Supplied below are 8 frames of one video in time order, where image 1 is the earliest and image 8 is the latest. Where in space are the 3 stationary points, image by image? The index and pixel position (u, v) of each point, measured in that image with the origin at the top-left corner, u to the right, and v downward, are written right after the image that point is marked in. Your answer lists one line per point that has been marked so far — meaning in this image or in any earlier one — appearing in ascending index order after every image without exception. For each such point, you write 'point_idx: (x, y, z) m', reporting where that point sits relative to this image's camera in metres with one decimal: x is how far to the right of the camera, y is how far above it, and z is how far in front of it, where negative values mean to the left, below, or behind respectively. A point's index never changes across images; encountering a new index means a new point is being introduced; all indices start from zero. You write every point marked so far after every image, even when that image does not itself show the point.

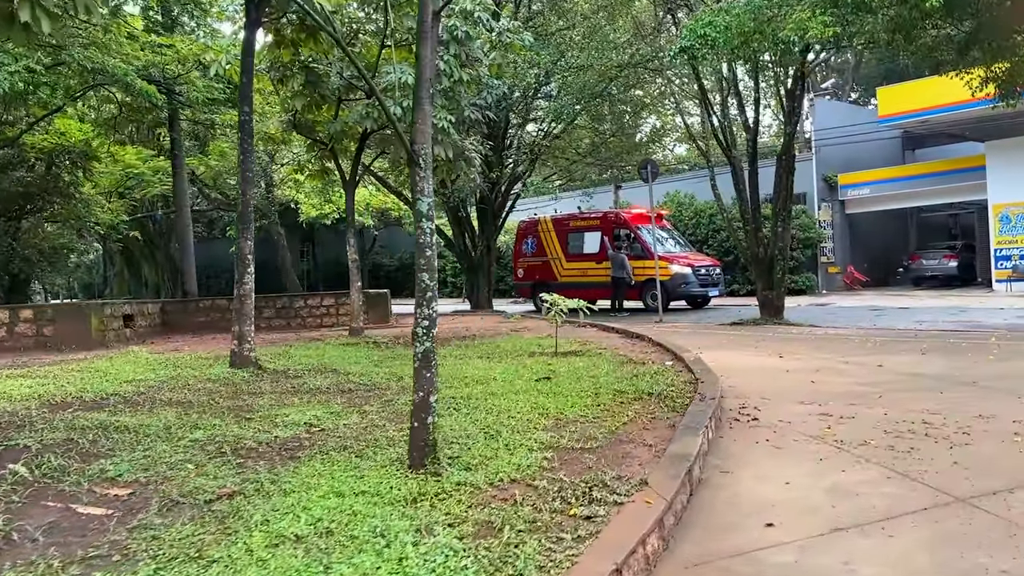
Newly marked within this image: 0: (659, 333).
0: (+2.2, -0.7, +12.6) m
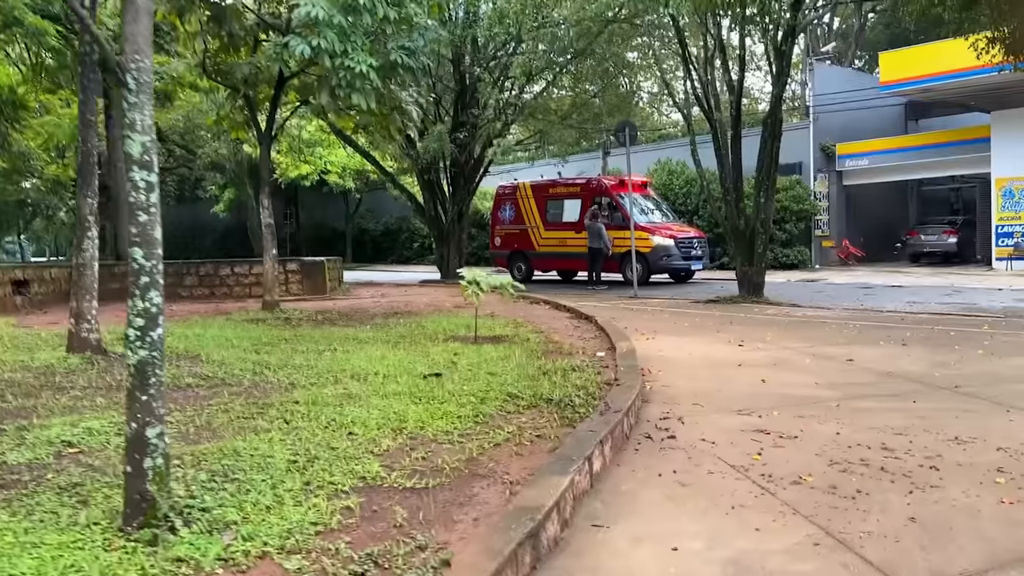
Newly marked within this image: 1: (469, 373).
0: (+1.4, -0.3, +11.4) m
1: (-0.3, -0.6, +5.5) m
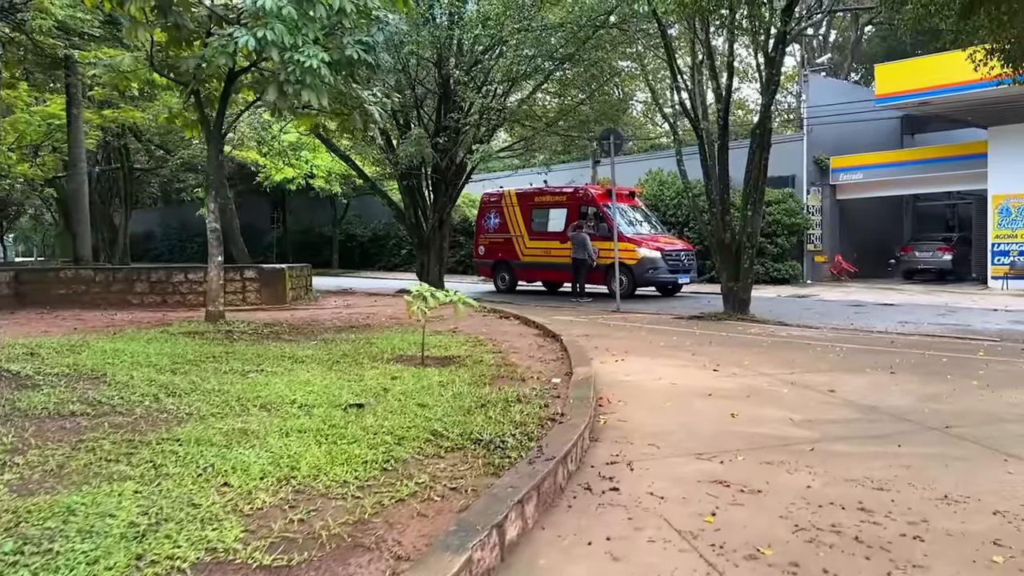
0: (+1.0, -0.5, +10.8) m
1: (-0.7, -0.7, +4.8) m
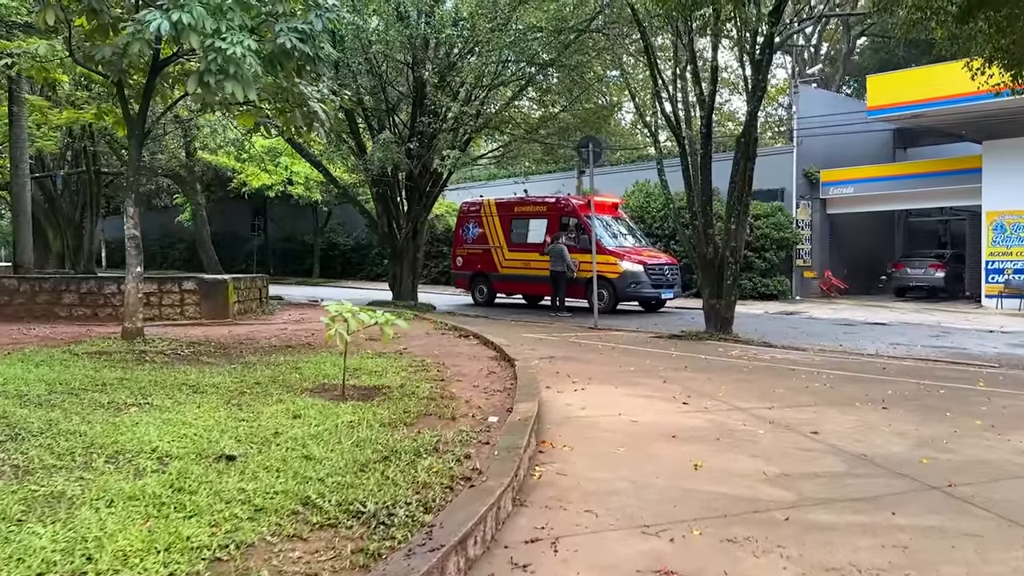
0: (+0.6, -0.8, +9.9) m
1: (-1.1, -0.8, +3.9) m
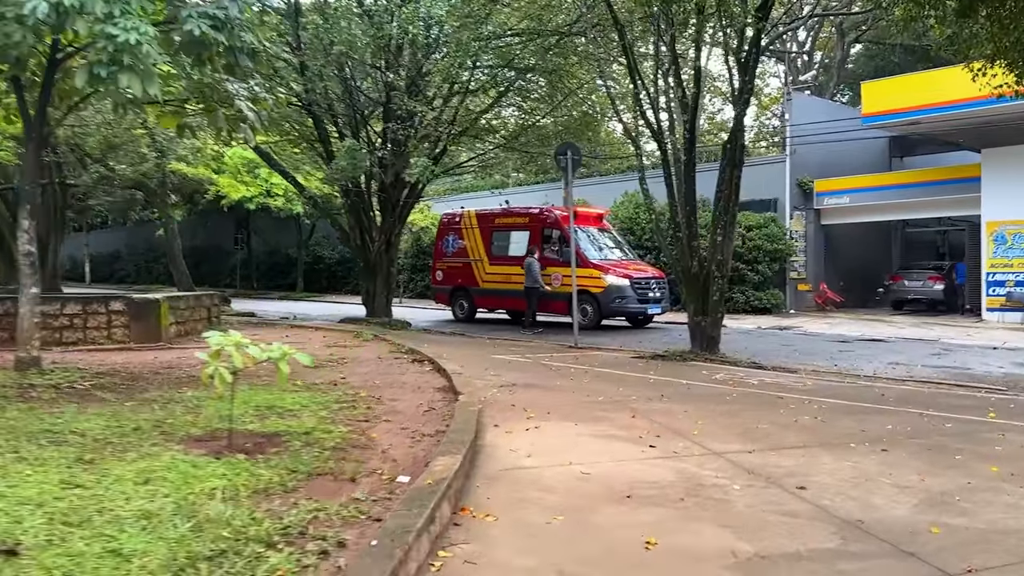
0: (+0.1, -1.0, +9.0) m
1: (-1.5, -0.9, +3.0) m
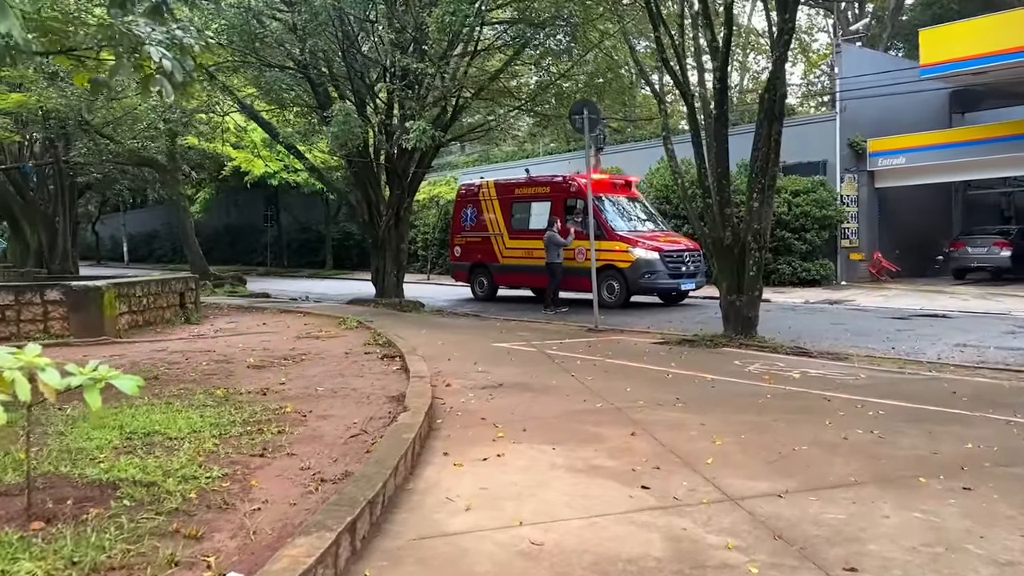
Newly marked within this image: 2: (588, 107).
0: (0.0, -0.8, +7.5) m
1: (-1.9, -0.9, +1.6) m
2: (+1.3, +3.0, +13.8) m
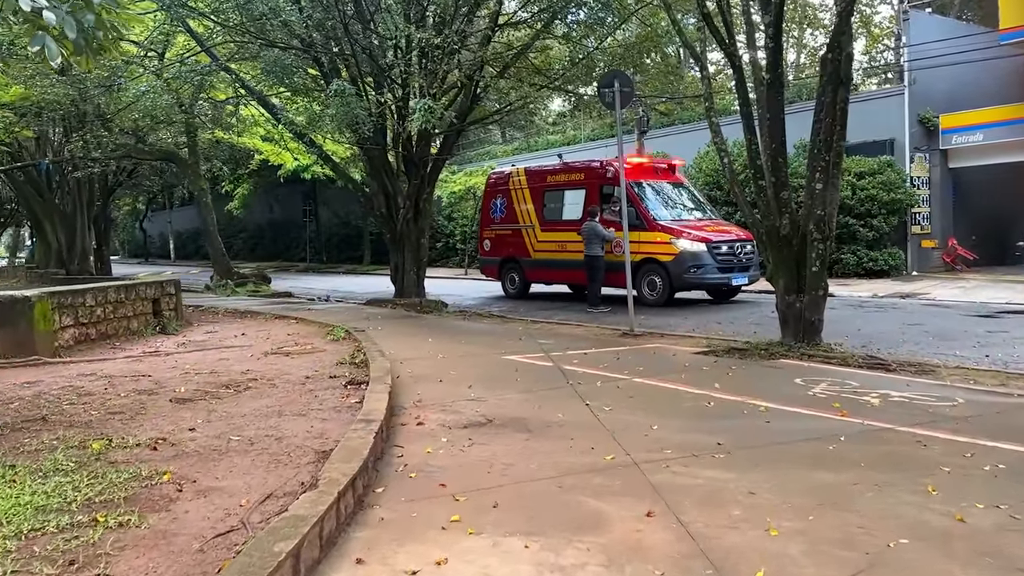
0: (0.0, -0.8, +6.0) m
1: (-2.3, -1.1, +0.2) m
2: (+1.6, +3.0, +12.1) m
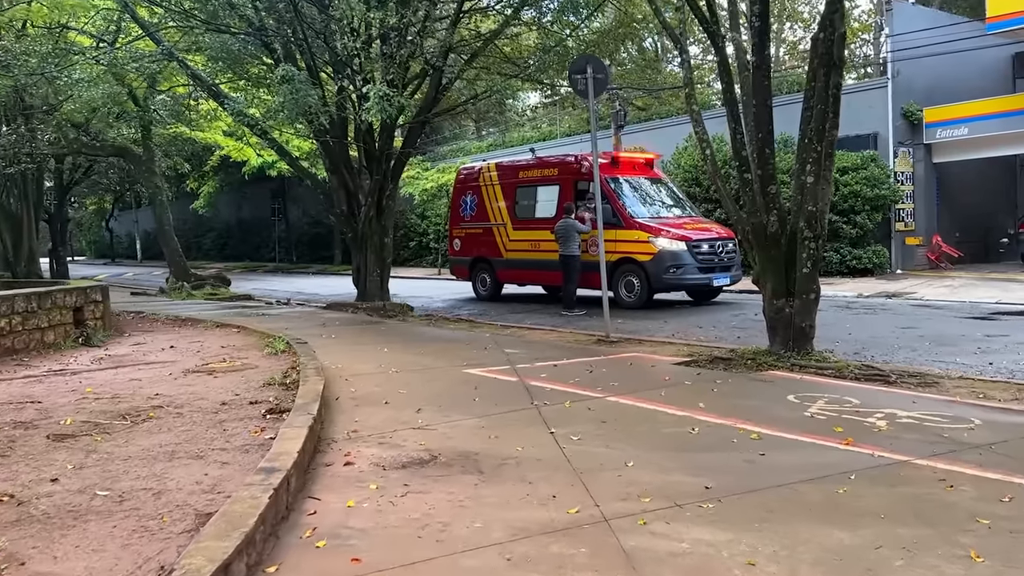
0: (-0.3, -0.9, +5.1) m
1: (-2.4, -1.2, -0.7) m
2: (+1.2, +2.9, +11.3) m
